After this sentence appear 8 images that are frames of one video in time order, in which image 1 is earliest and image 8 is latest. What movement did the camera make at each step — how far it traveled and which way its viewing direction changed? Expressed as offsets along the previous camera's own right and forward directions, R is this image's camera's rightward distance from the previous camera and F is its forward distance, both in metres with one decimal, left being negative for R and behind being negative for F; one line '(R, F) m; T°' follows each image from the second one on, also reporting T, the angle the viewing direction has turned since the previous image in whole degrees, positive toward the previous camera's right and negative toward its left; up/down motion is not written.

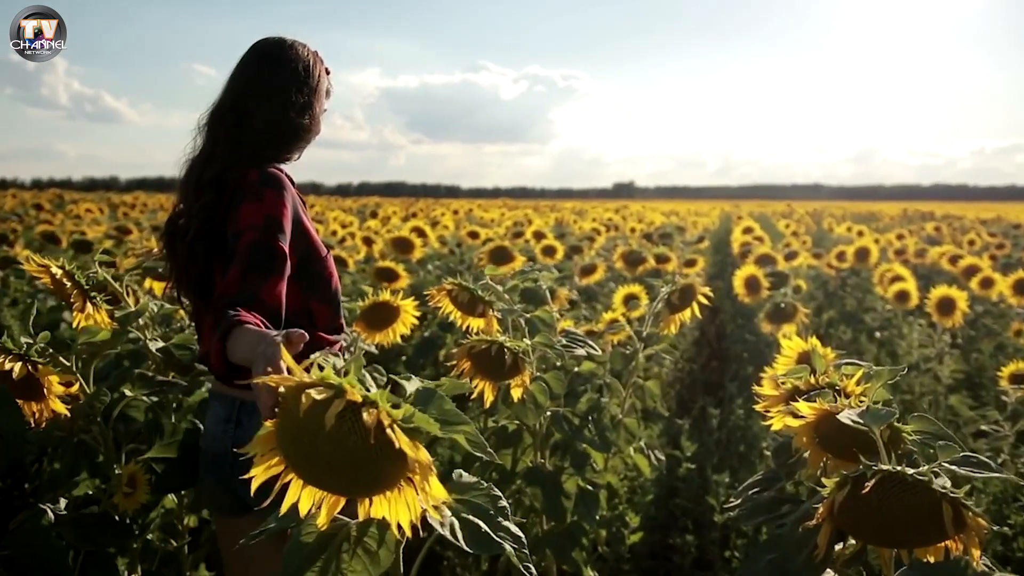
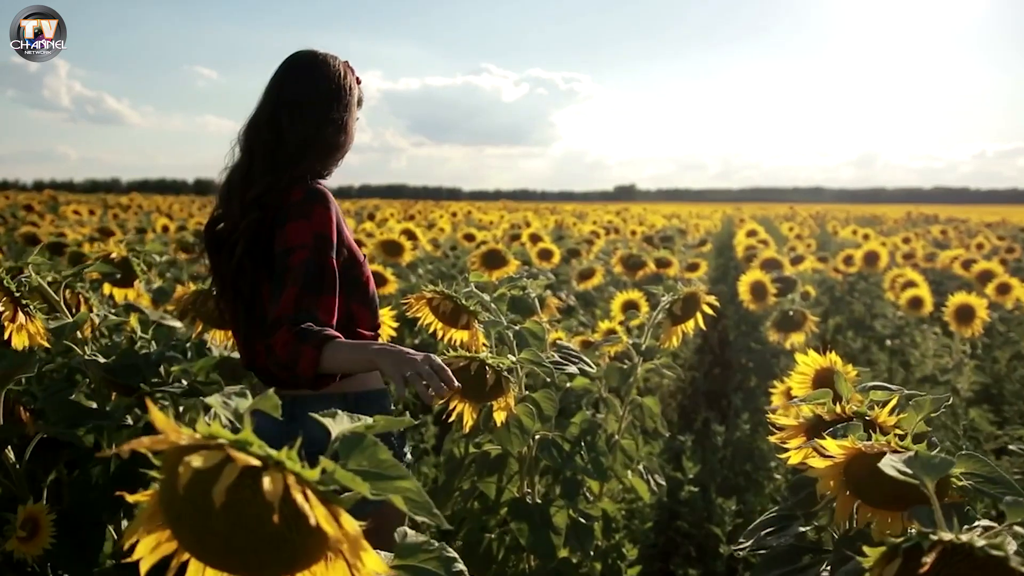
(+0.1, +0.3) m; 0°
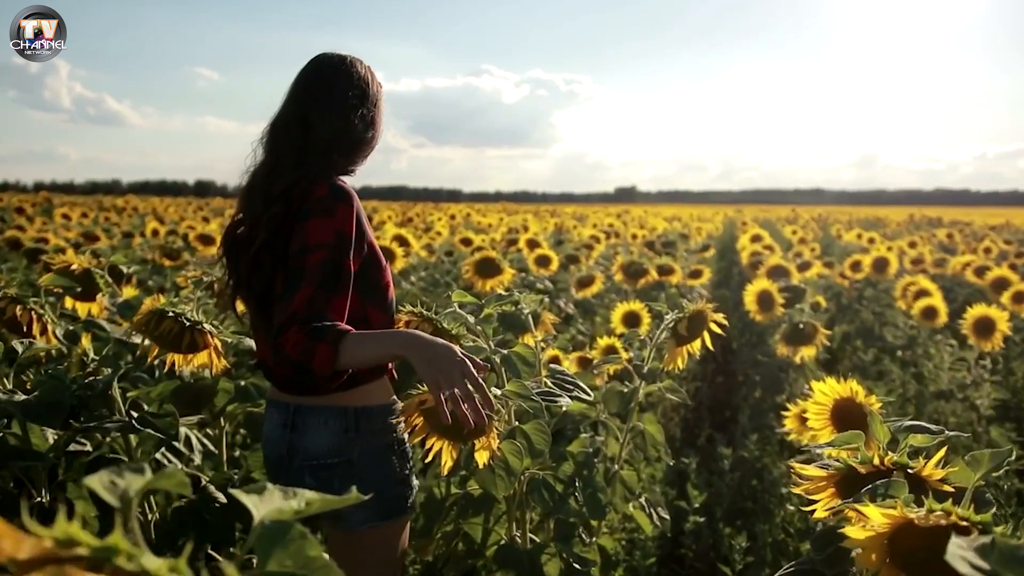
(0.0, +0.3) m; 0°
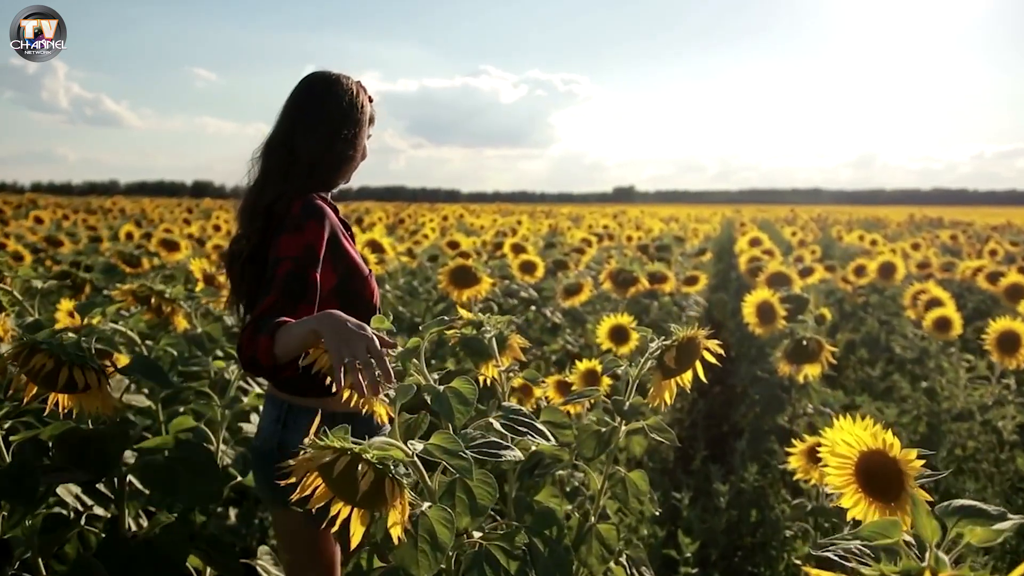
(+0.1, +0.5) m; 0°
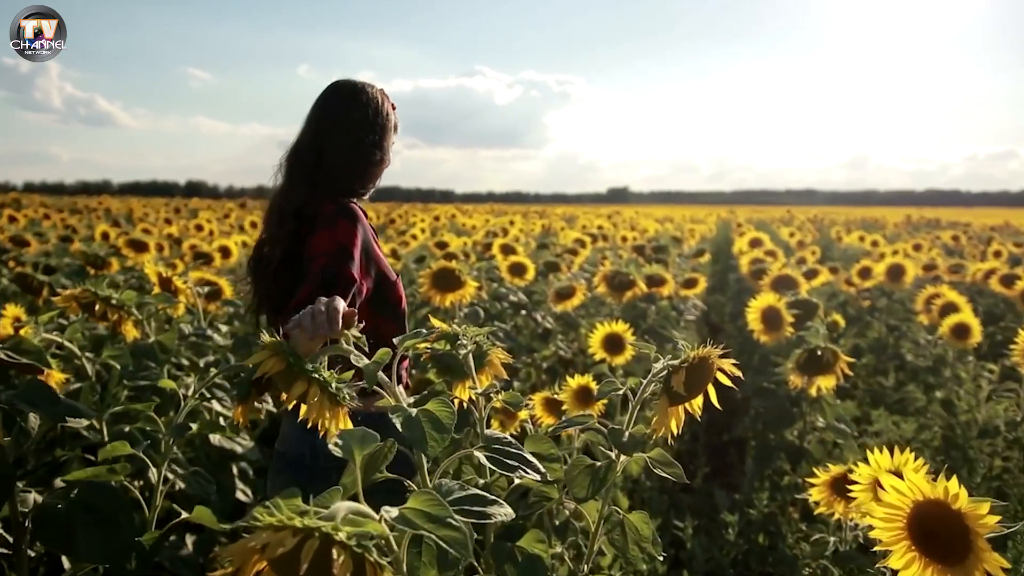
(0.0, +0.4) m; 0°
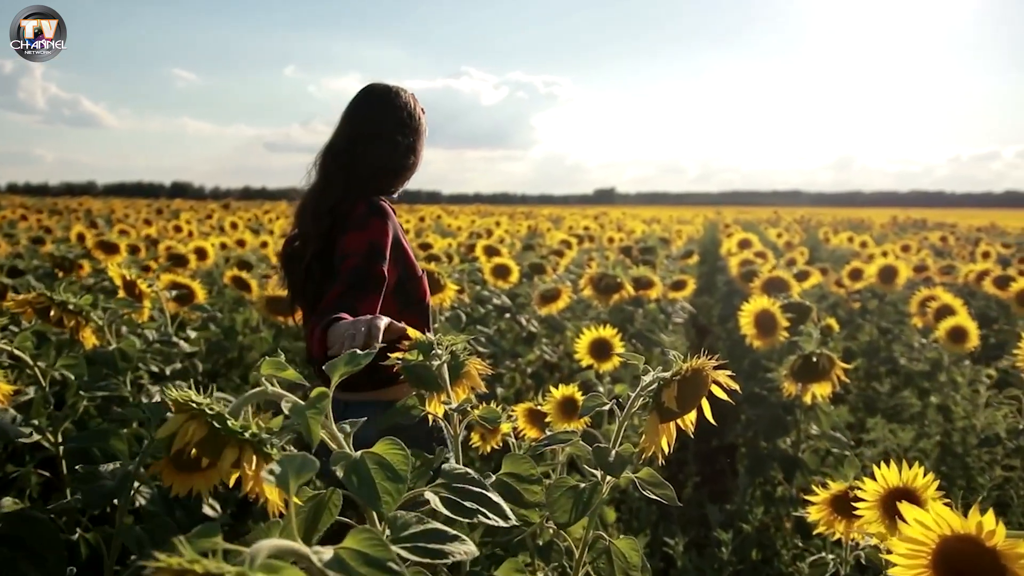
(0.0, +0.2) m; +1°
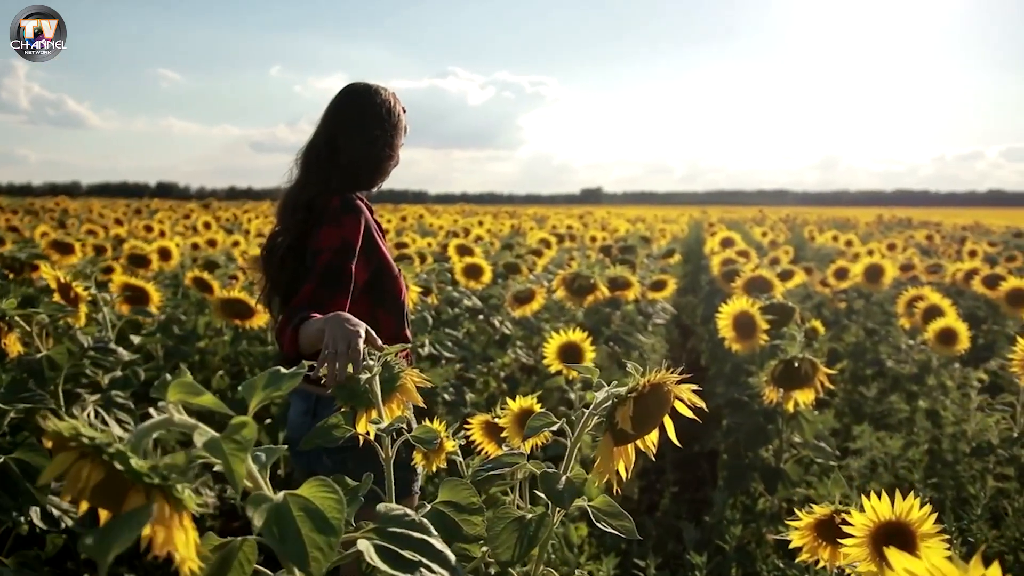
(+0.1, +0.3) m; +1°
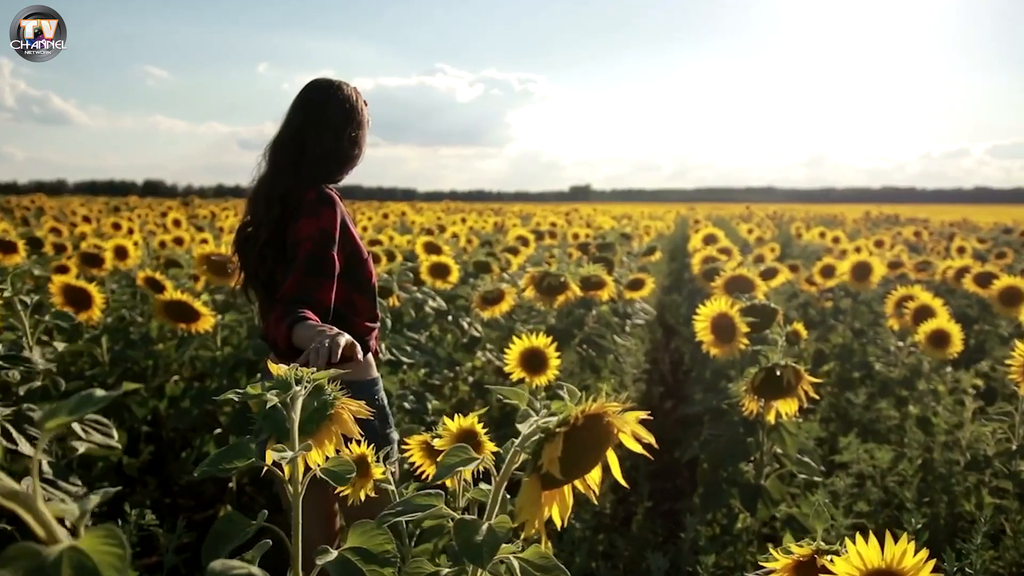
(+0.1, +0.3) m; +1°
